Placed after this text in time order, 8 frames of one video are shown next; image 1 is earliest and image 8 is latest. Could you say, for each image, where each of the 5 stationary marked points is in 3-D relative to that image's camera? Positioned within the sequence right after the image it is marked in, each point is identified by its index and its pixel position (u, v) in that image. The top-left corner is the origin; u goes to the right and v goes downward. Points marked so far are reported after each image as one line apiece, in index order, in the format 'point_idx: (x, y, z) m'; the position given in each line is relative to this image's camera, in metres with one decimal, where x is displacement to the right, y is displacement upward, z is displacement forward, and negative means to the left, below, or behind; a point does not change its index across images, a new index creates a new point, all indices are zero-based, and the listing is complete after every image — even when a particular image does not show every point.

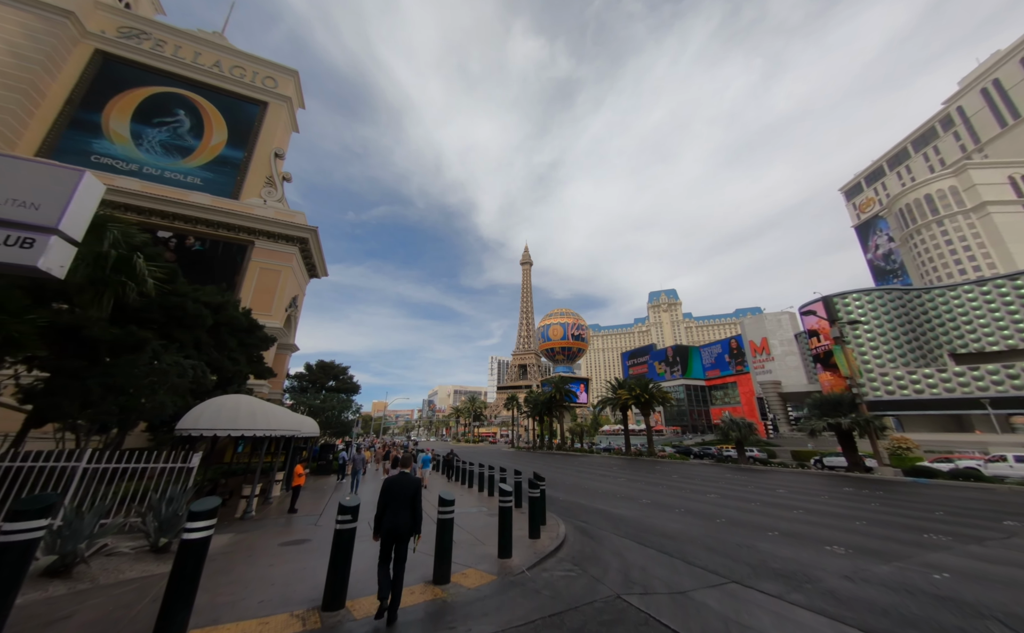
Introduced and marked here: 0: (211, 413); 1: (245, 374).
0: (-7.9, -2.5, +8.9) m
1: (-14.0, -3.1, +18.1) m
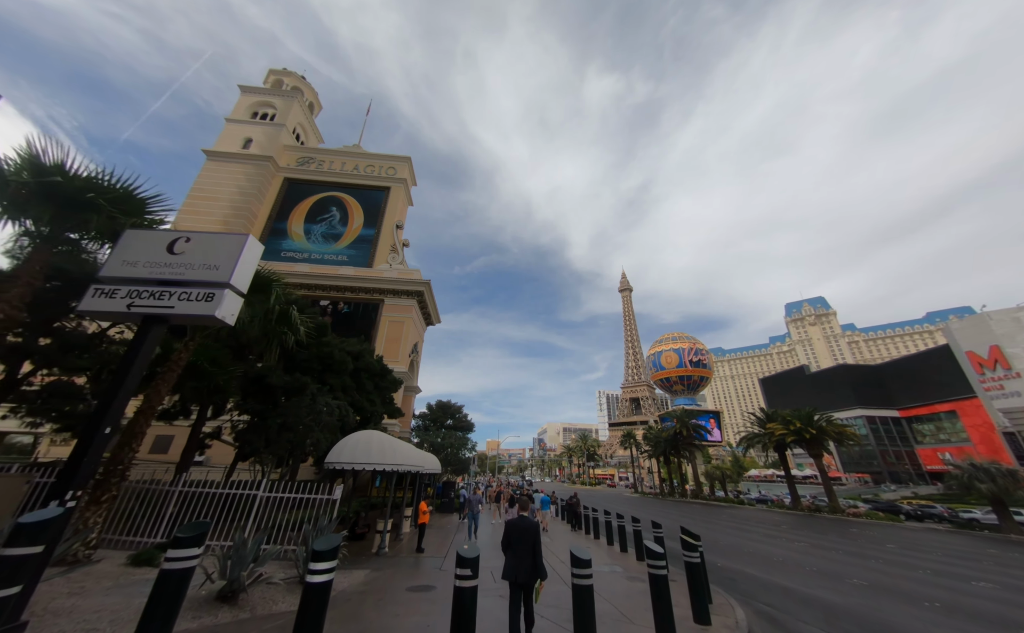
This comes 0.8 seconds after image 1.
0: (-4.7, -3.7, +9.7) m
1: (-7.7, -5.8, +20.2) m
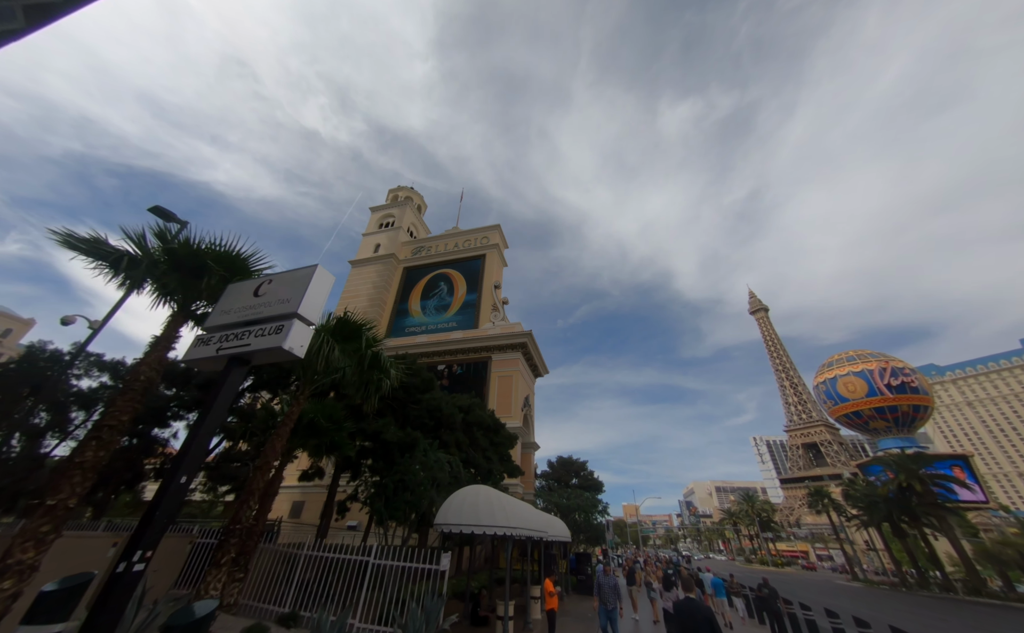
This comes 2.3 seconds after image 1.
0: (-1.4, -4.8, +8.6) m
1: (-0.7, -8.7, +19.0) m
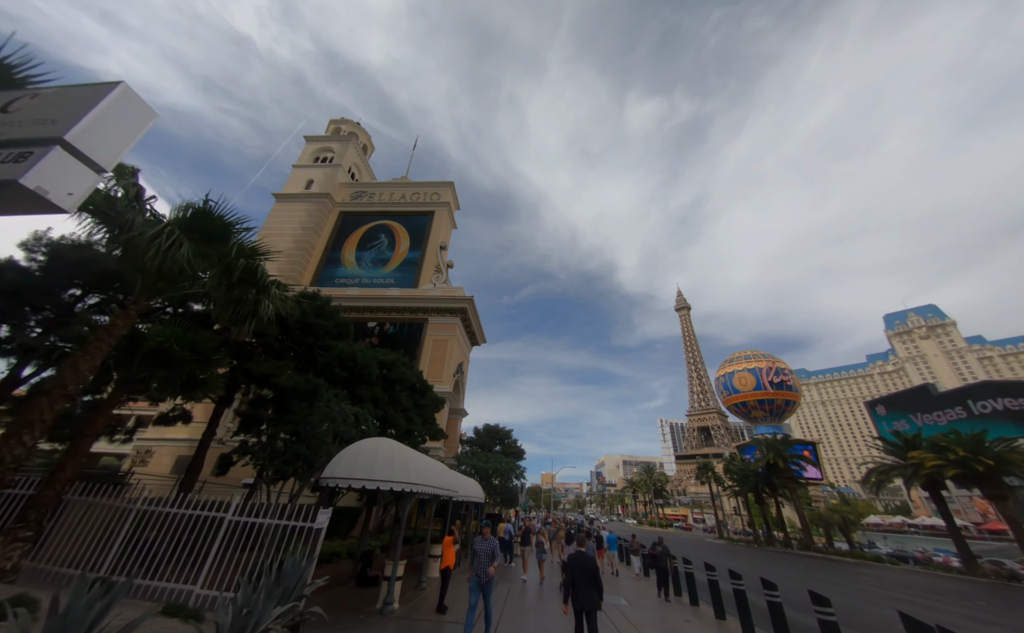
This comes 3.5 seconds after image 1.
0: (-3.5, -3.2, +7.6) m
1: (-5.0, -6.2, +18.2) m
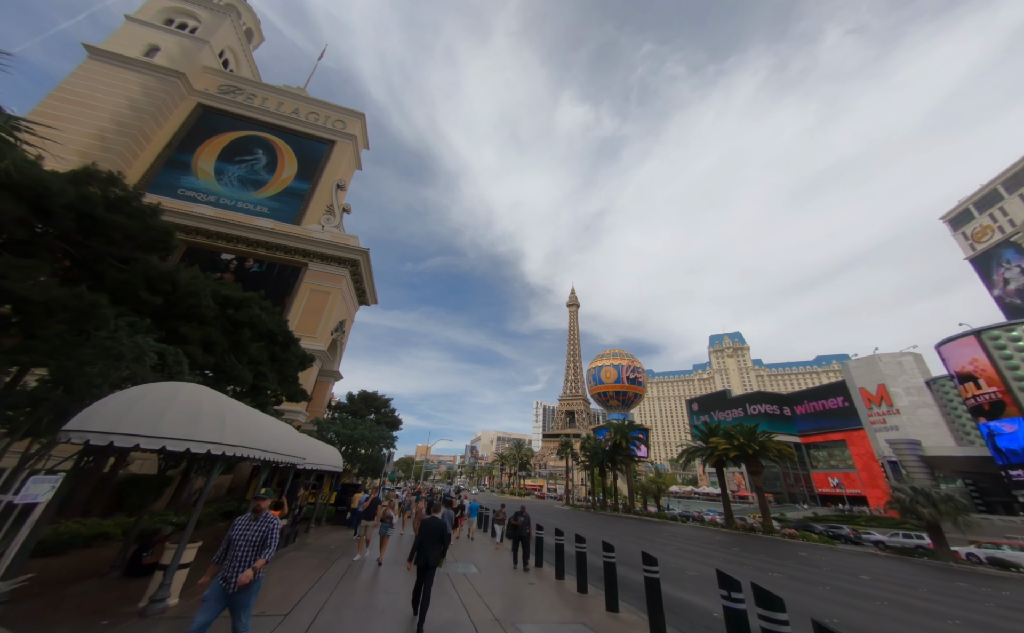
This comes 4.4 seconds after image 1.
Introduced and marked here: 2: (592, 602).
0: (-6.0, -1.5, +5.5) m
1: (-10.9, -3.3, +15.3) m
2: (+1.6, -5.9, +7.0) m
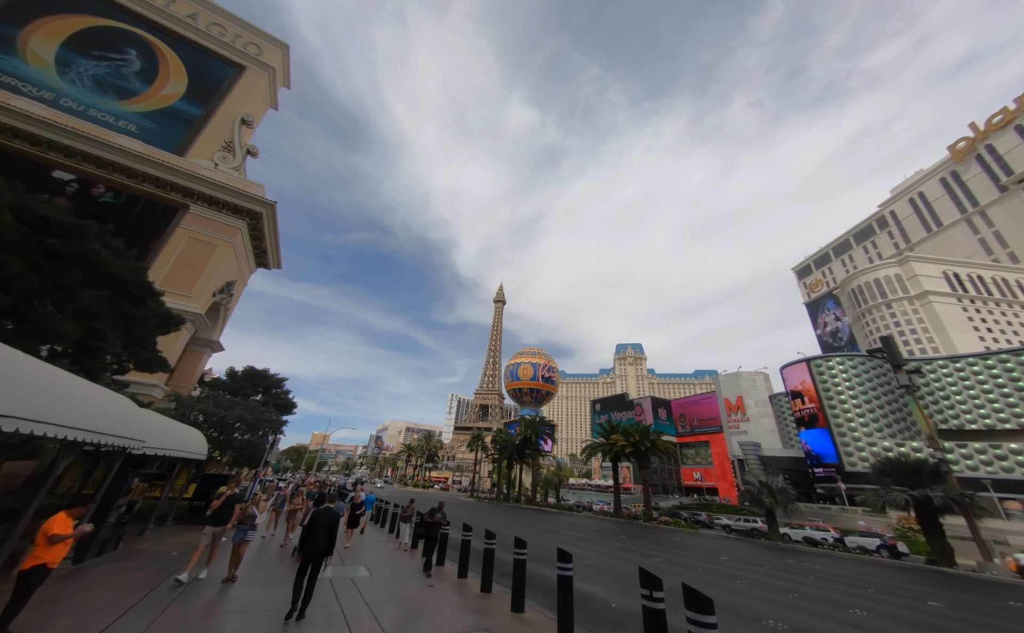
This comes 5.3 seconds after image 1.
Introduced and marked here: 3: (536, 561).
0: (-6.8, -0.3, +3.3) m
1: (-13.9, -1.3, +11.8) m
2: (-0.3, -5.4, +6.4) m
3: (+0.8, -8.2, +11.4) m
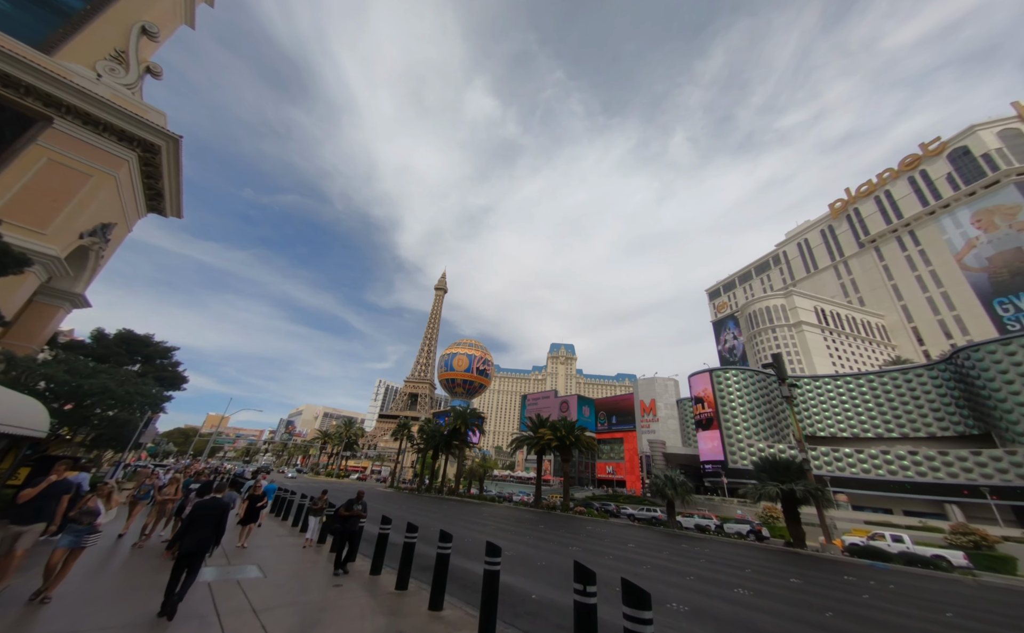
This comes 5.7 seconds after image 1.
0: (-7.1, +0.7, +1.6) m
1: (-15.6, +0.7, +8.7) m
2: (-1.8, -4.9, +5.9) m
3: (-1.8, -7.7, +11.1) m
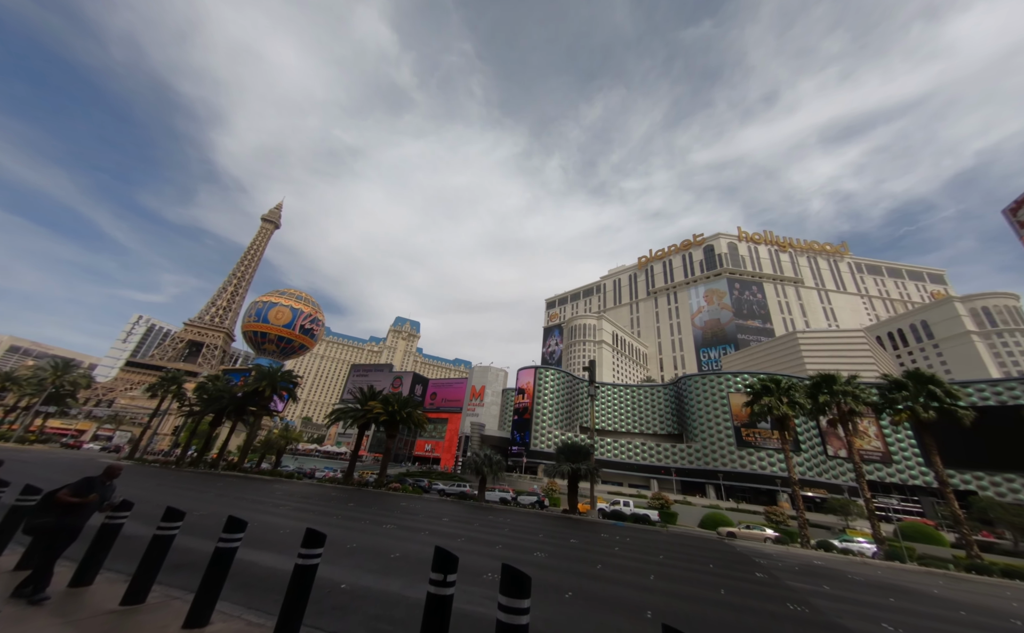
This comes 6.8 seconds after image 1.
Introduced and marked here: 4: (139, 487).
0: (-5.8, +2.6, -2.2) m
1: (-16.3, +5.0, +0.5) m
2: (-4.2, -3.5, +4.0) m
3: (-7.1, -5.7, +8.6) m
4: (-19.2, -8.9, +17.8) m
